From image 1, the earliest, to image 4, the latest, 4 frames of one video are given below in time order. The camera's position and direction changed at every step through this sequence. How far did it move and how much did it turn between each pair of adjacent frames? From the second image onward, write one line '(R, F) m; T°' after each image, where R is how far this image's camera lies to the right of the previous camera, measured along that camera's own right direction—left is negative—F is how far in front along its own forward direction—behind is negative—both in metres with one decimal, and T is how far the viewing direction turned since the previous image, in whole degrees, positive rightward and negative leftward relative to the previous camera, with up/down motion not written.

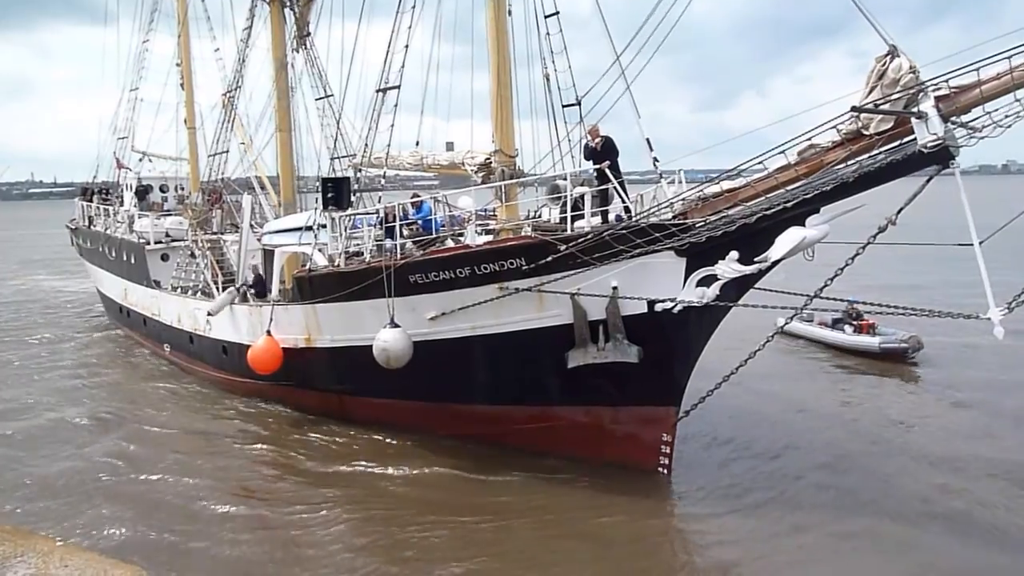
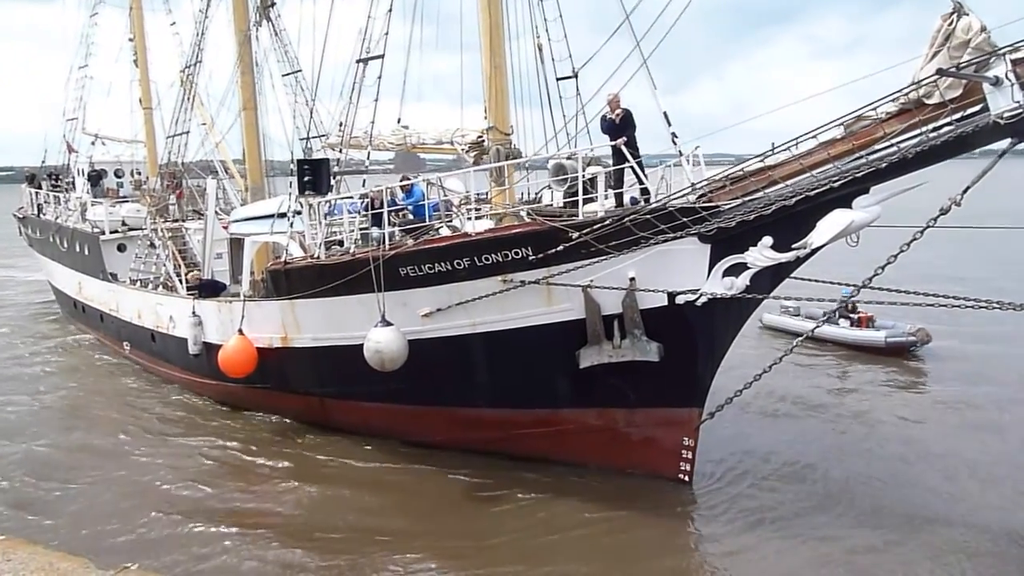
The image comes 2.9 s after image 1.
(-0.4, +0.9) m; +2°
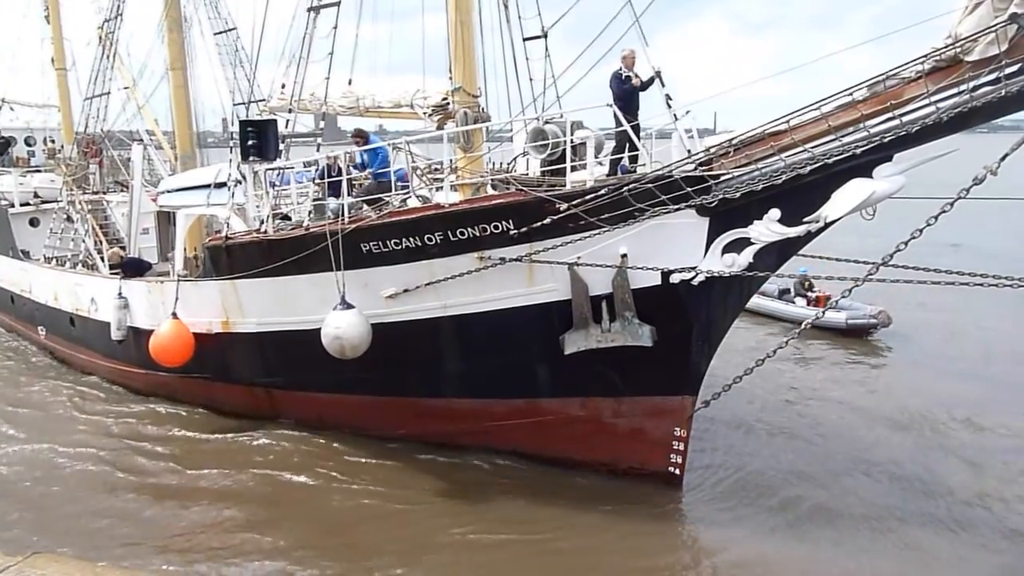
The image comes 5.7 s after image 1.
(-0.4, +0.8) m; +5°
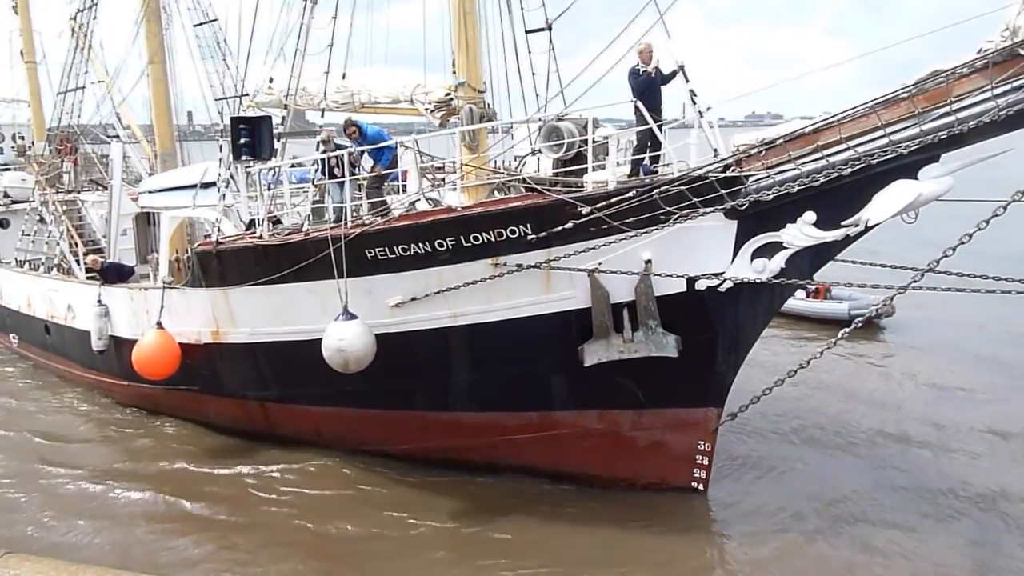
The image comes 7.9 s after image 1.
(-0.3, +0.4) m; +2°
